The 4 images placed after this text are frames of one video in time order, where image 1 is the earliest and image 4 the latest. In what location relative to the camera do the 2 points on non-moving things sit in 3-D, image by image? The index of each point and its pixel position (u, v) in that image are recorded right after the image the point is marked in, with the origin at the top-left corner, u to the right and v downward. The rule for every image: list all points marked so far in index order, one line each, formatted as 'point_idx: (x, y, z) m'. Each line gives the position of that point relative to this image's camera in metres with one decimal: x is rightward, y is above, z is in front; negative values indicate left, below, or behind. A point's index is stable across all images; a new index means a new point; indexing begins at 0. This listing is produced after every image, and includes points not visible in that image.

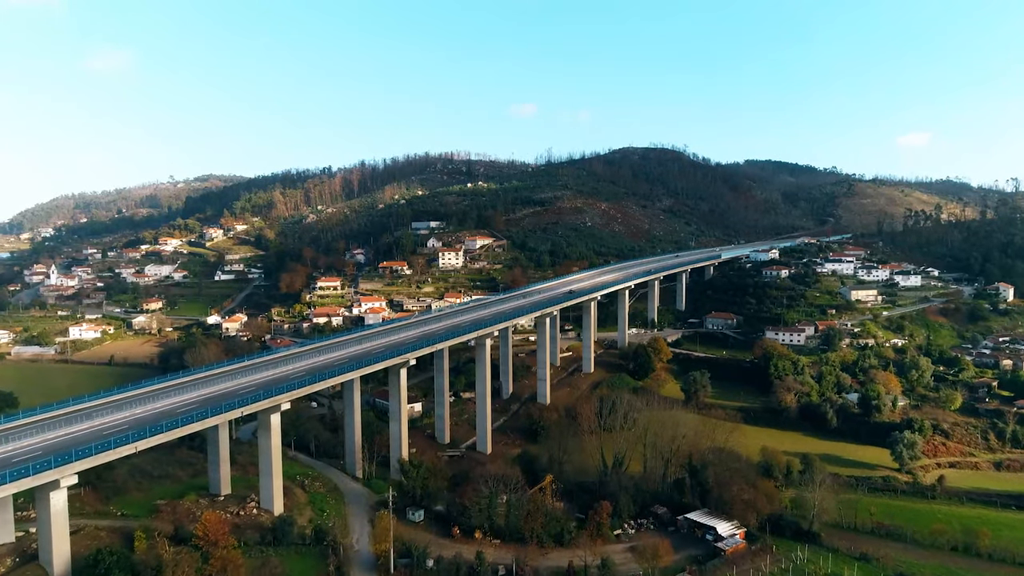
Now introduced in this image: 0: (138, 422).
0: (-11.5, -4.2, +18.4) m
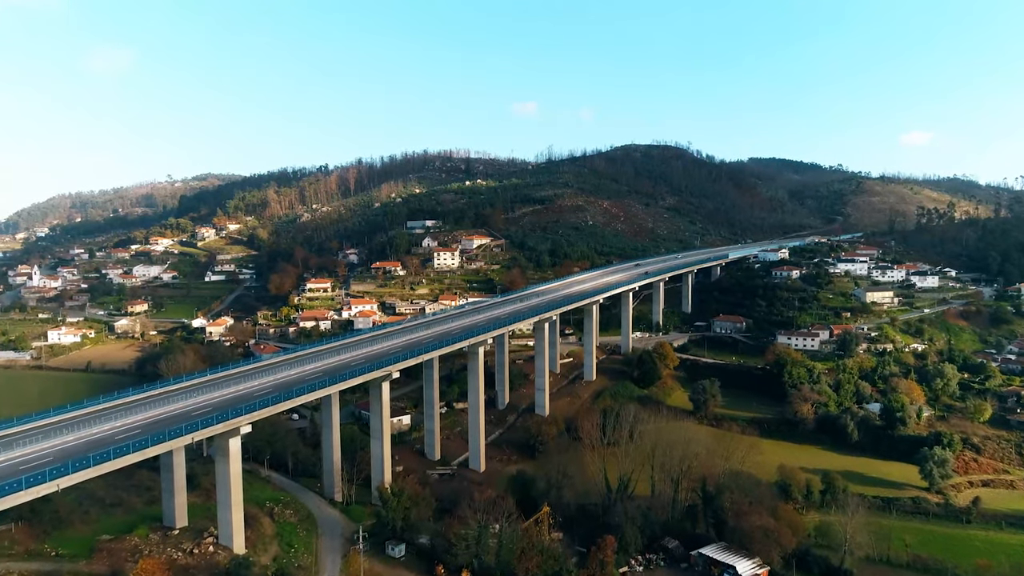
0: (-11.8, -4.4, +15.9) m
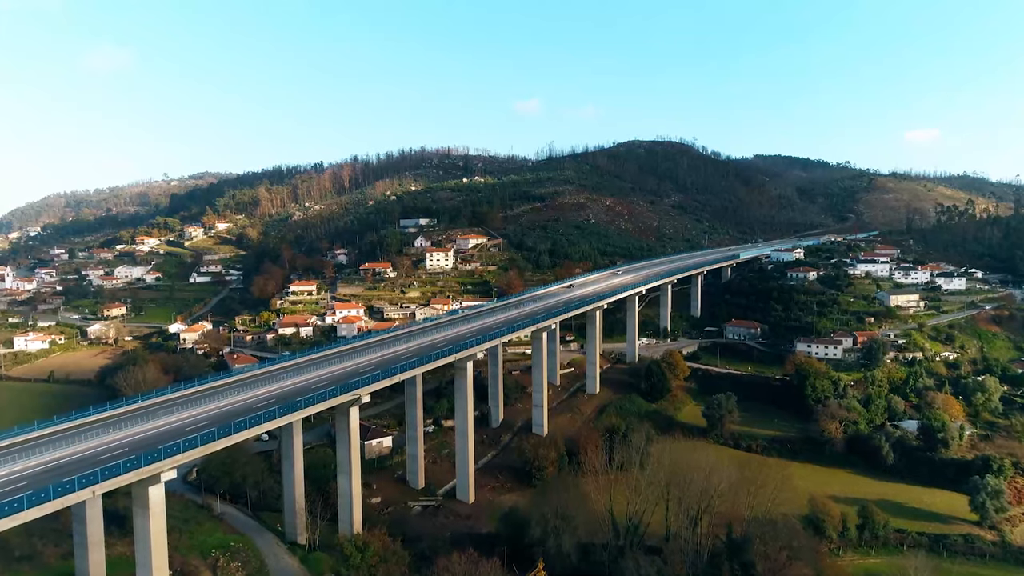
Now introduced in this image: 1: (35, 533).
0: (-12.2, -4.7, +12.3) m
1: (-15.3, -7.9, +19.3) m
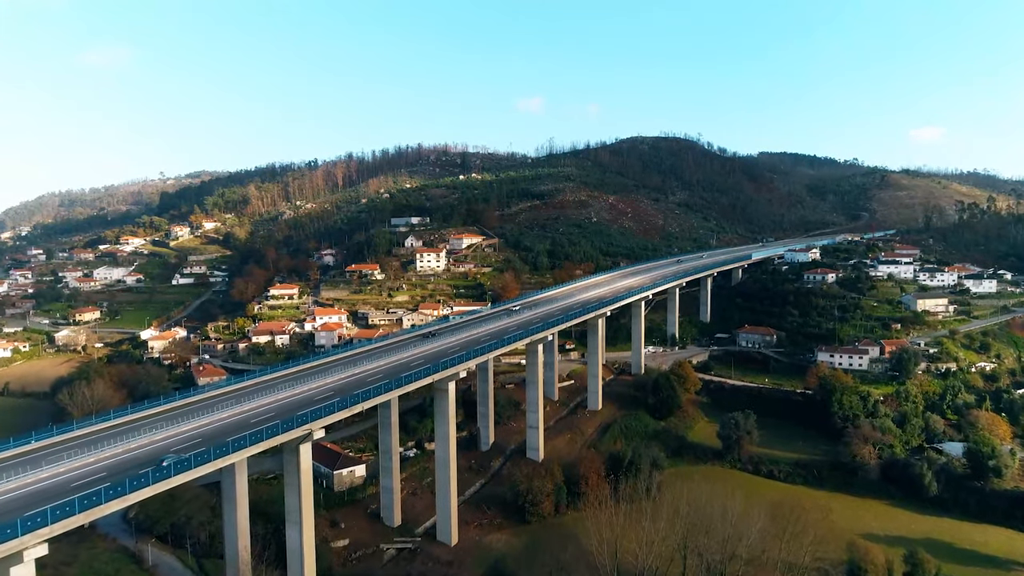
0: (-12.6, -5.0, +8.6) m
1: (-15.8, -8.2, +15.6) m
